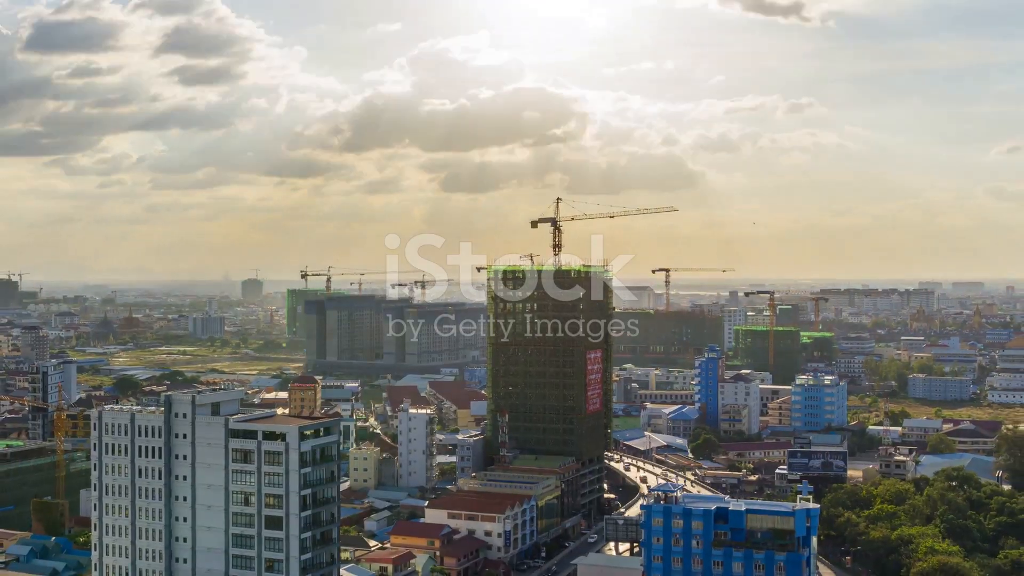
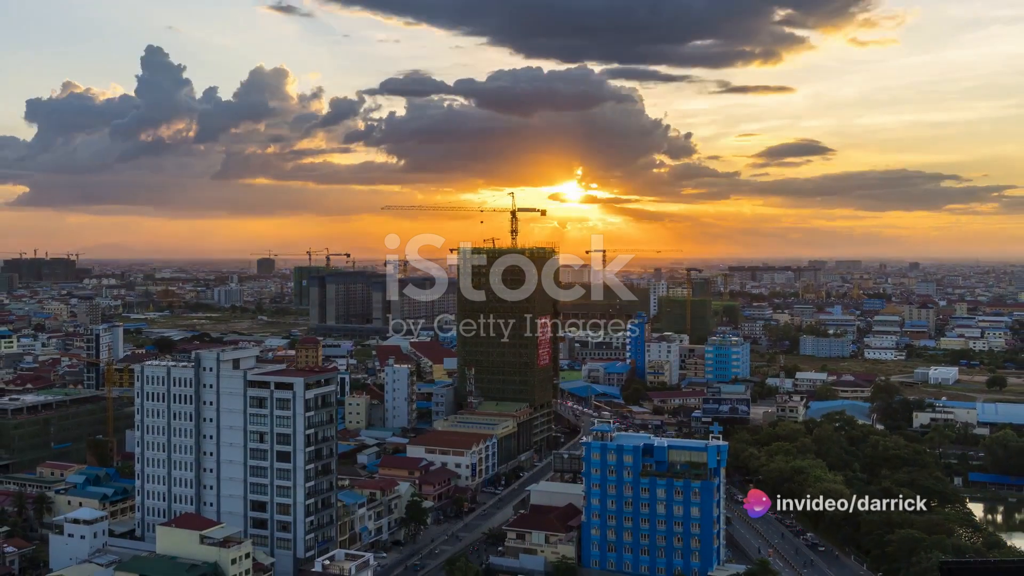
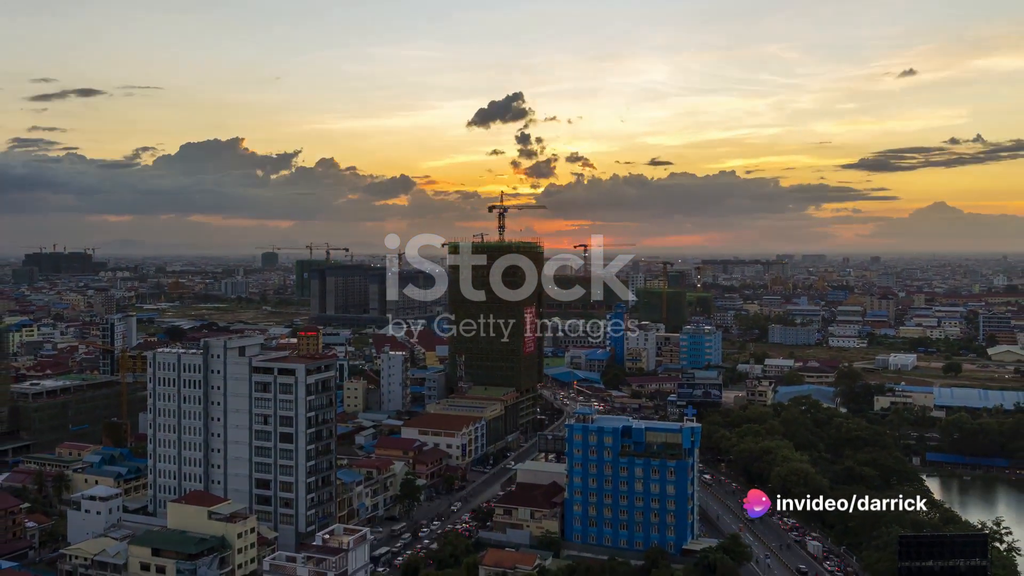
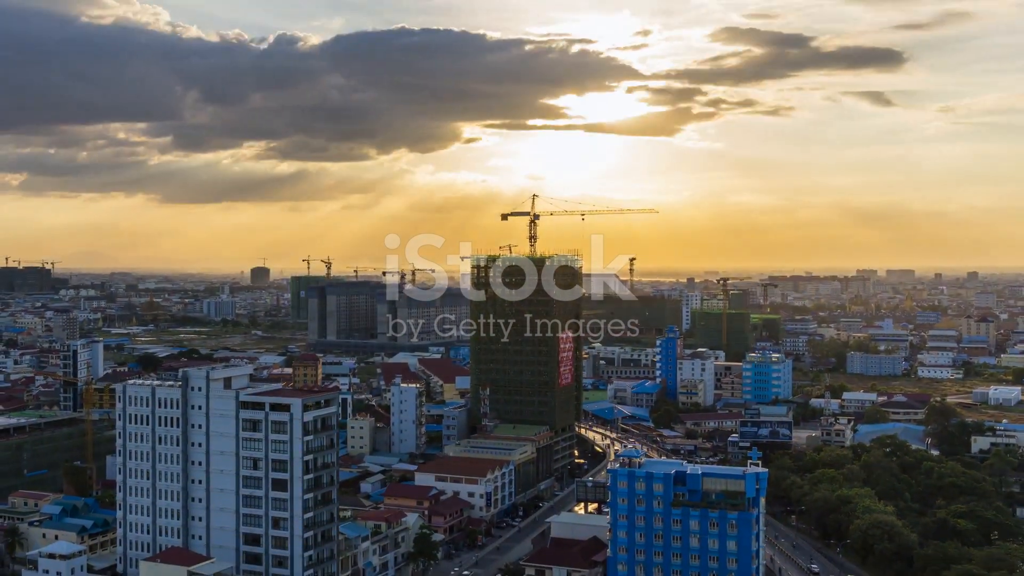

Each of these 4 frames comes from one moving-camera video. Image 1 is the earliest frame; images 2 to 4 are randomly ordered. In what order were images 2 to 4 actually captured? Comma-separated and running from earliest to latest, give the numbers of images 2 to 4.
4, 2, 3
